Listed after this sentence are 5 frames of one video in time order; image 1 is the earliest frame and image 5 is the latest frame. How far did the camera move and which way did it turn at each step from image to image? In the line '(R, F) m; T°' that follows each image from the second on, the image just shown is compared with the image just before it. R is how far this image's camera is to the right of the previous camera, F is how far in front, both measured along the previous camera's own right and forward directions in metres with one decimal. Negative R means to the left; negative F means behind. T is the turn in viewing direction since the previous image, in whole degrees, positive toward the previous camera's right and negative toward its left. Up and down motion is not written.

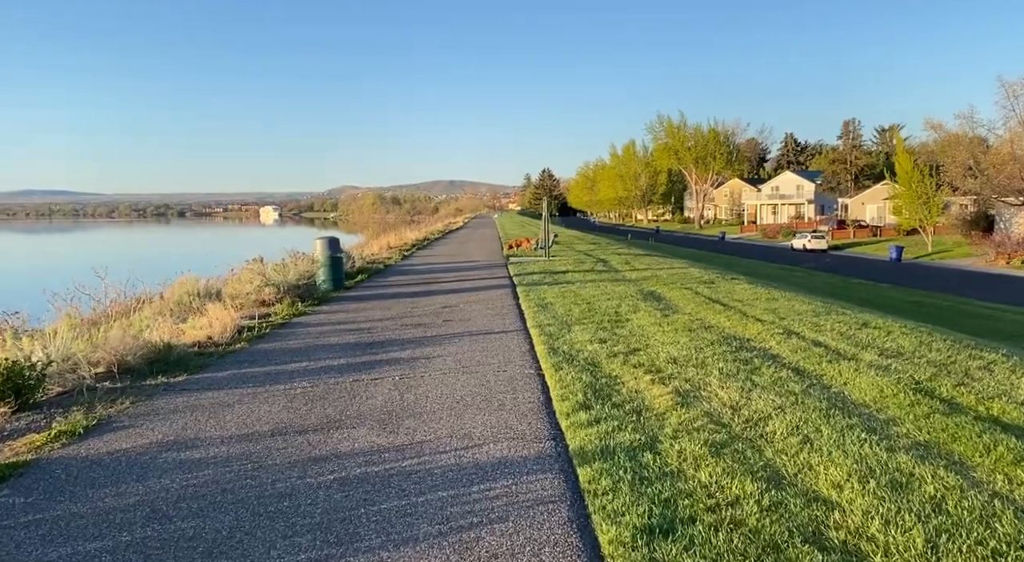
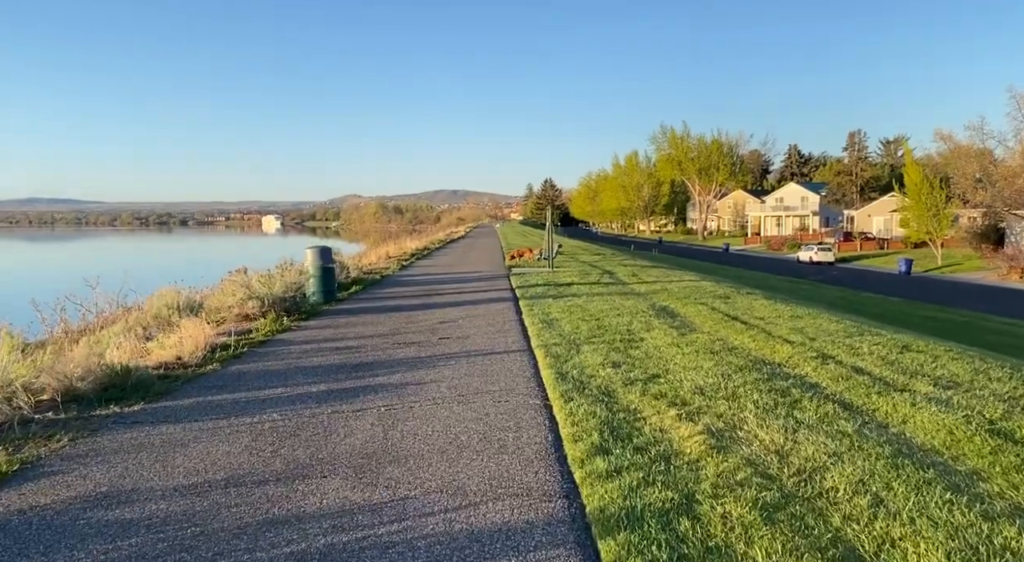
(0.0, +0.8) m; 0°
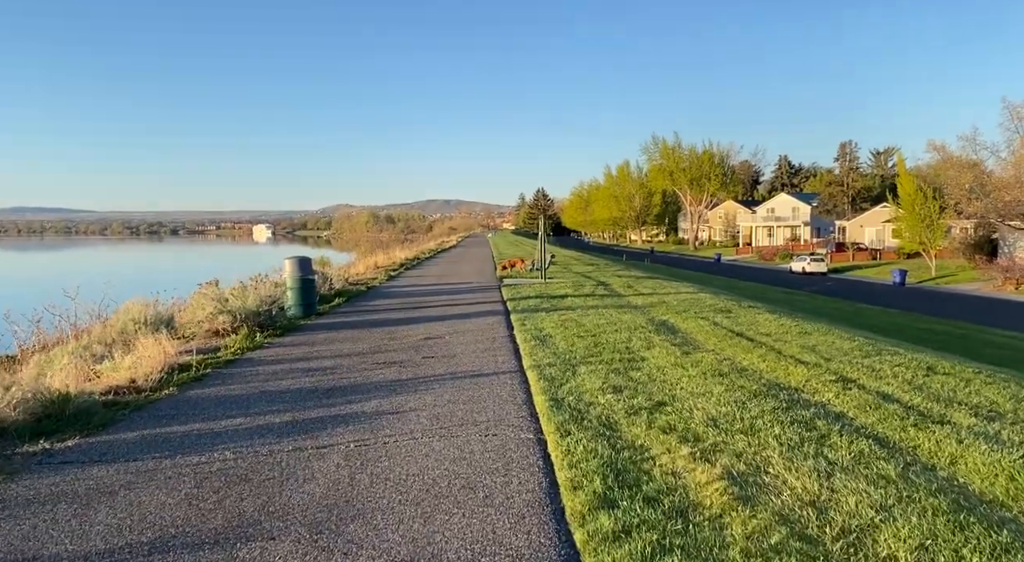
(0.0, +0.7) m; +1°
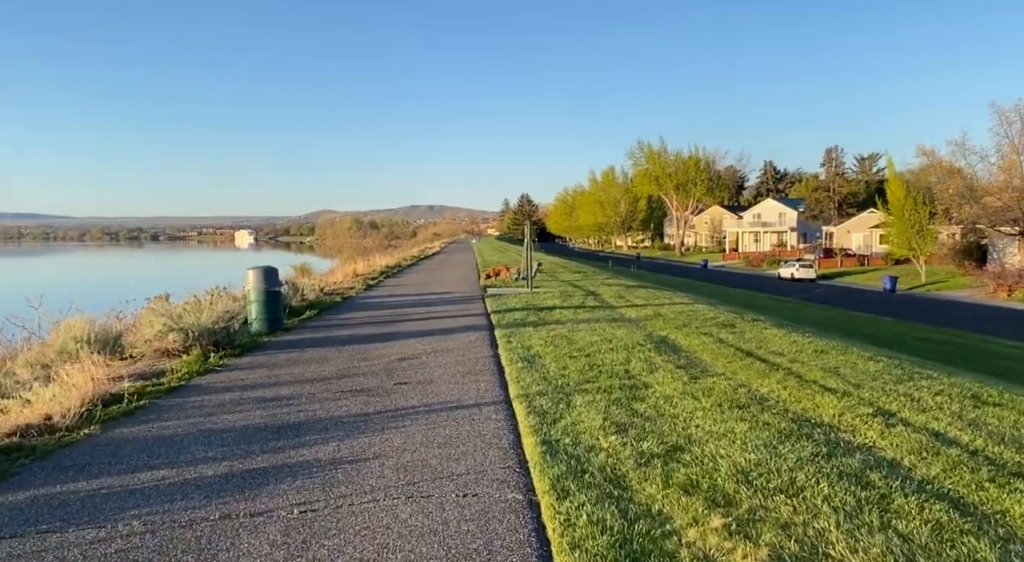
(0.0, +1.0) m; +1°
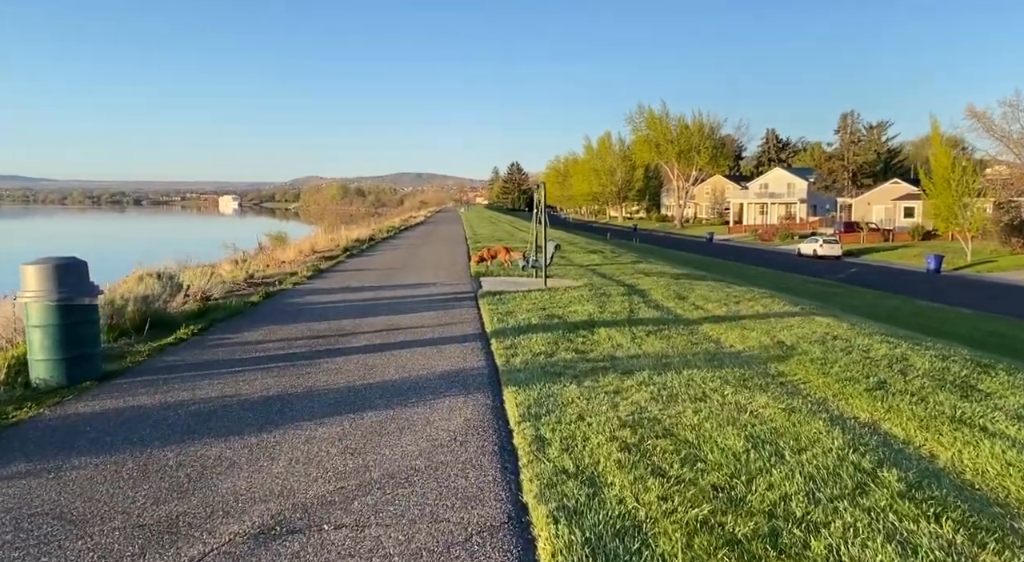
(-0.3, +5.5) m; +1°
